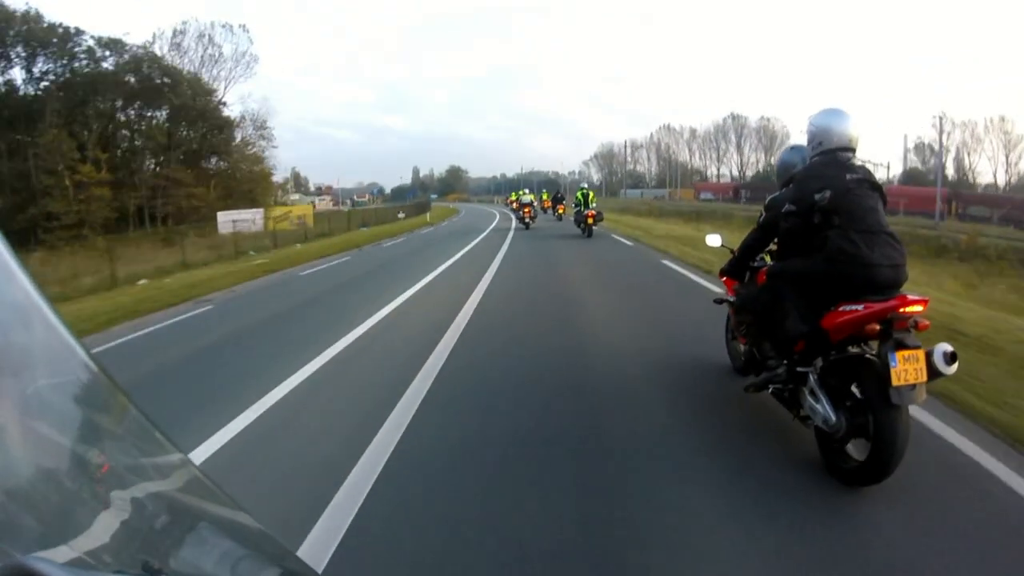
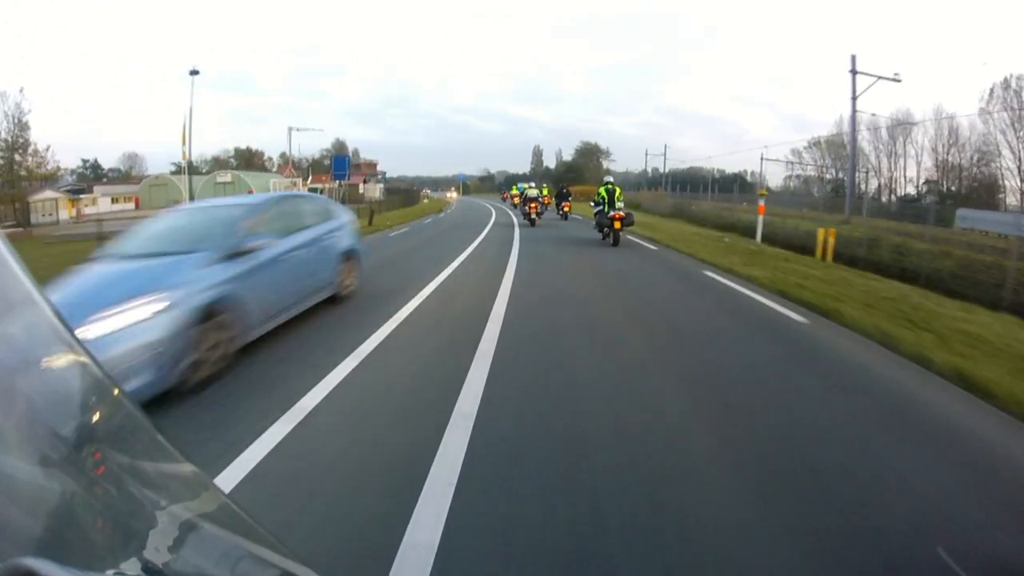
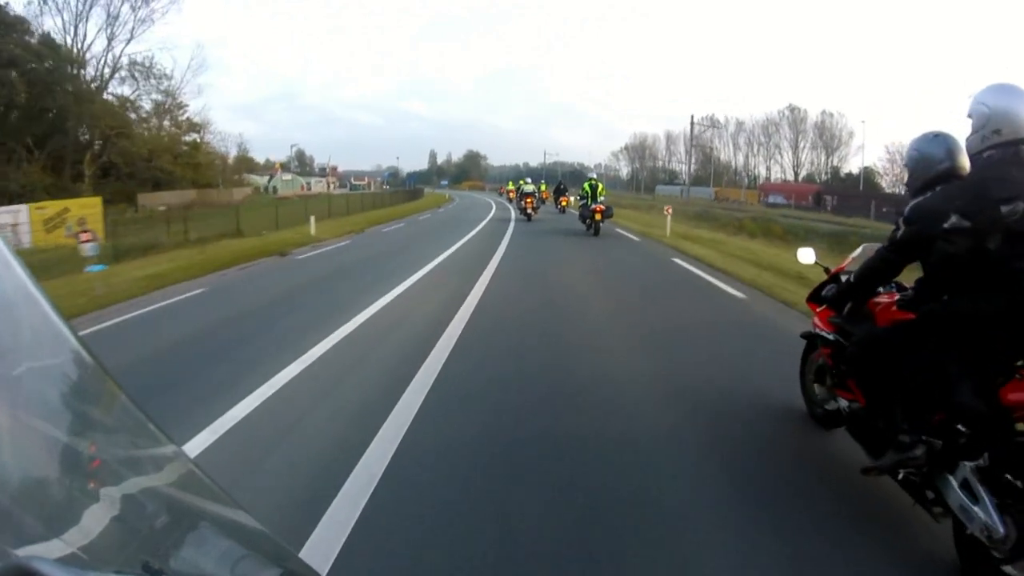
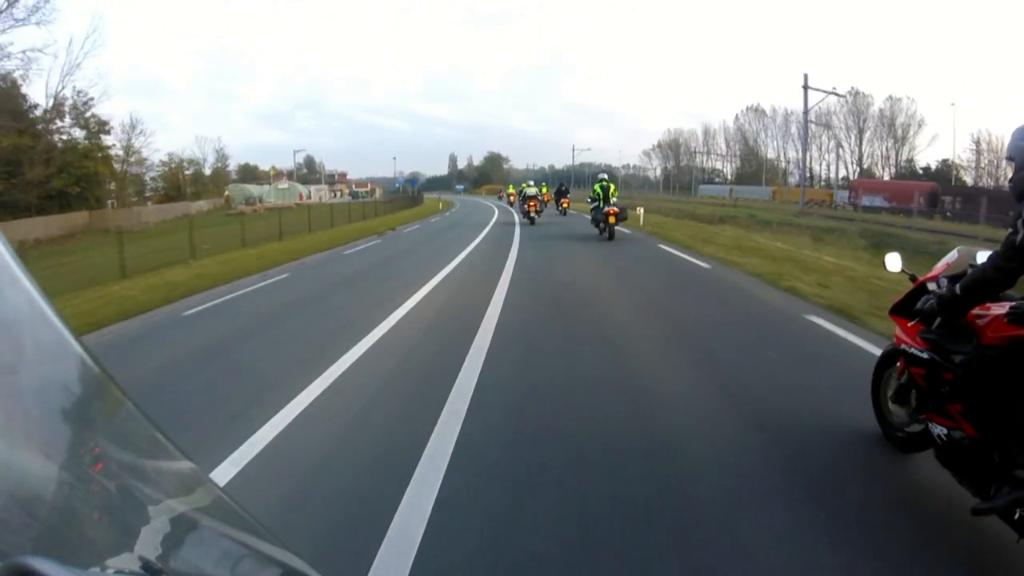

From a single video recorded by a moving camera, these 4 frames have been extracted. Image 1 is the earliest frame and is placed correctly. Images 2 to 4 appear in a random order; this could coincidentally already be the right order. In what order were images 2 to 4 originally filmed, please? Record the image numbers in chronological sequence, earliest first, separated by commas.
3, 4, 2
